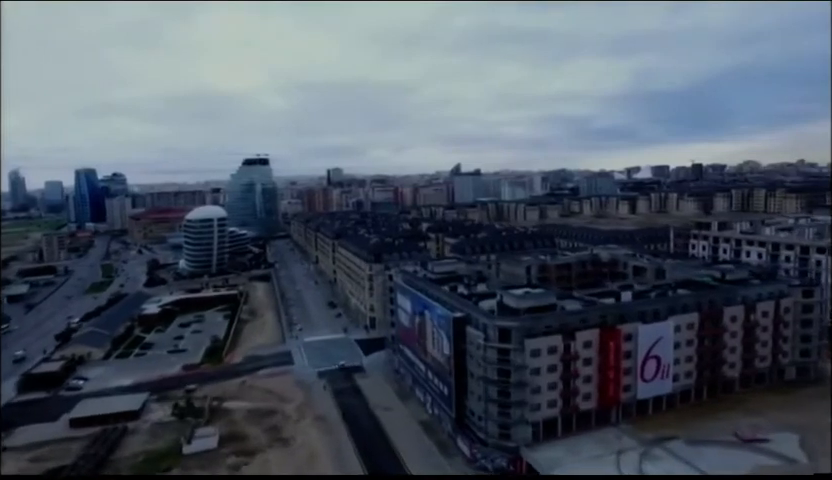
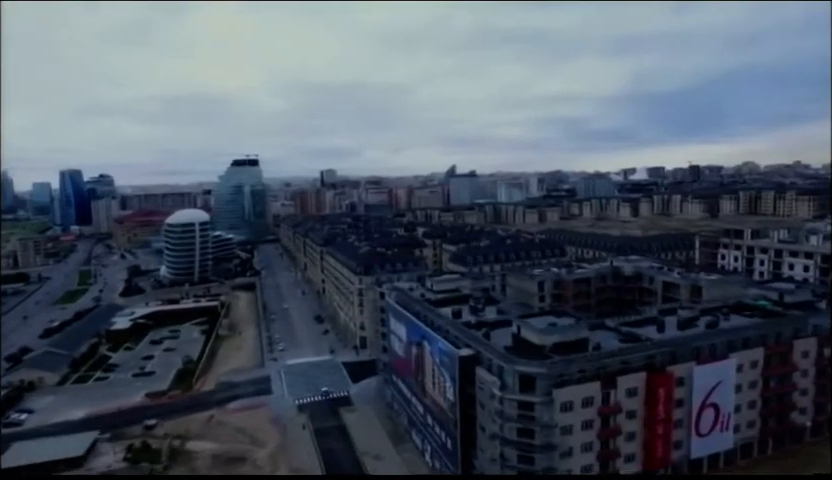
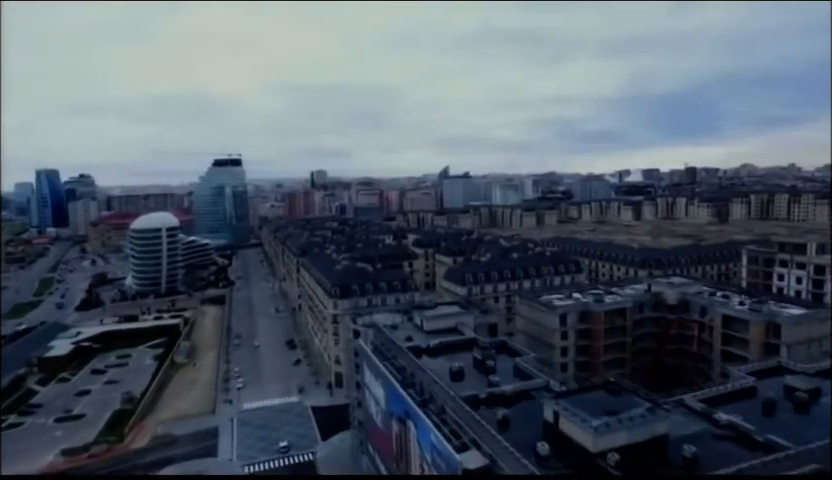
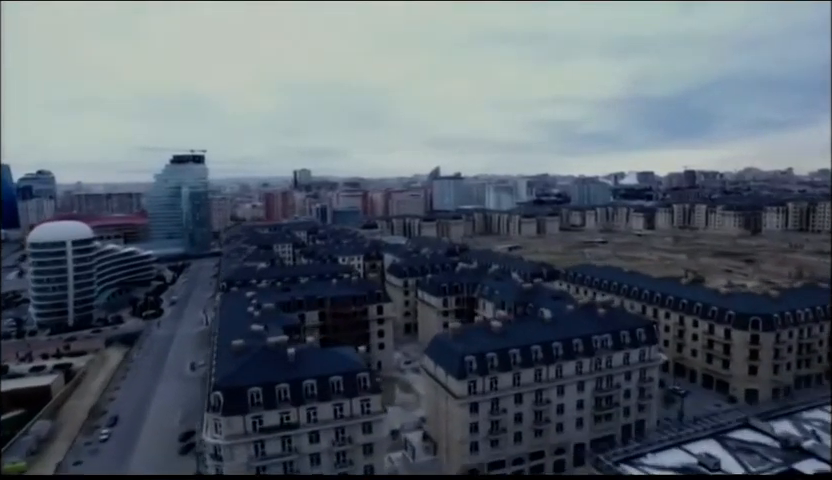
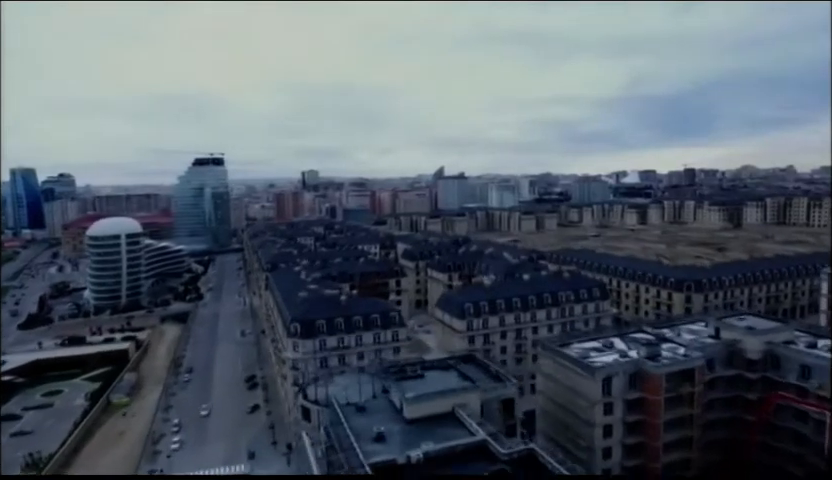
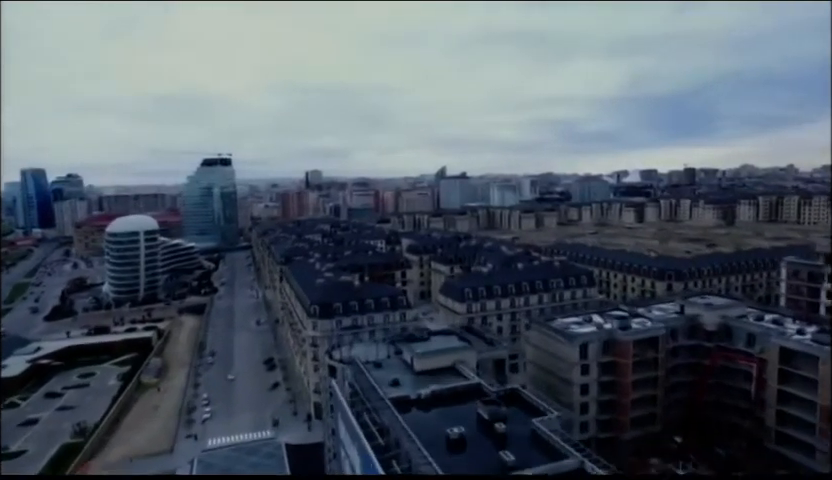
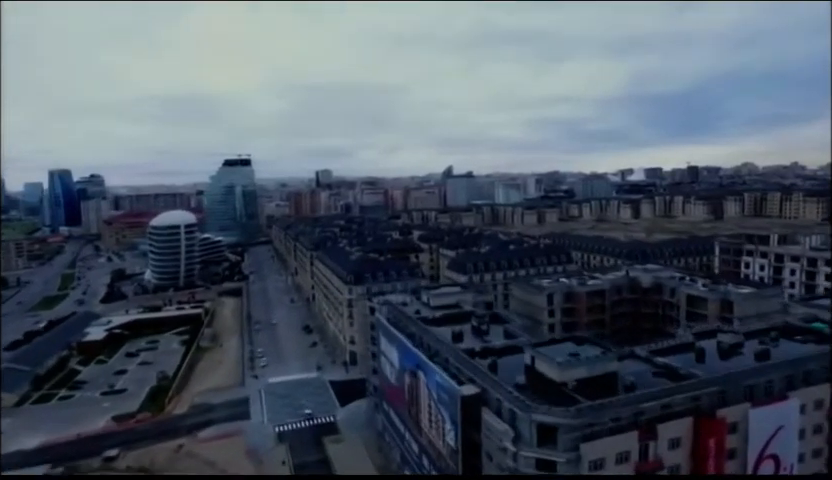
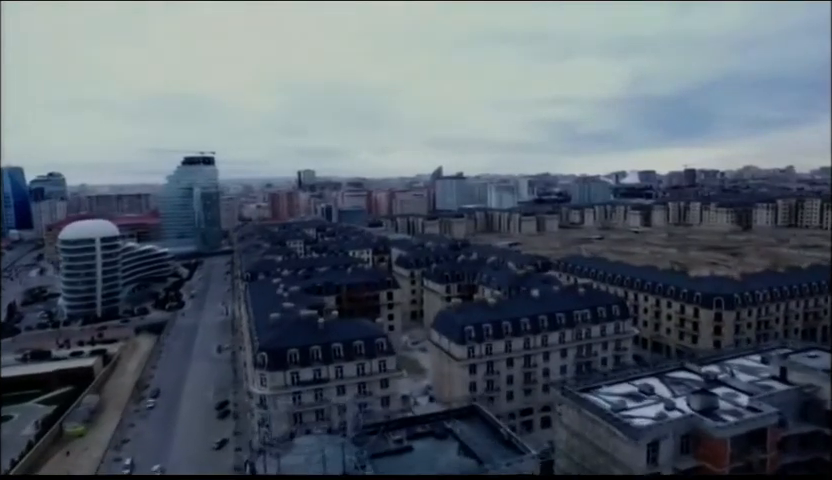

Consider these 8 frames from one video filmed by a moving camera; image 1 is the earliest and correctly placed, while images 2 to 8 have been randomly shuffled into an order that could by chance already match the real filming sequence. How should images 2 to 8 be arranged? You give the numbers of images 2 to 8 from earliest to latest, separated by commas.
2, 7, 3, 6, 5, 8, 4
